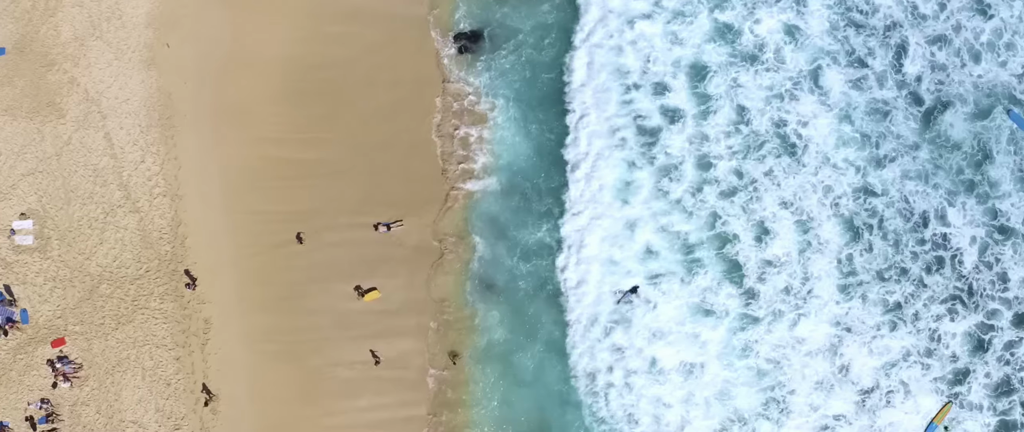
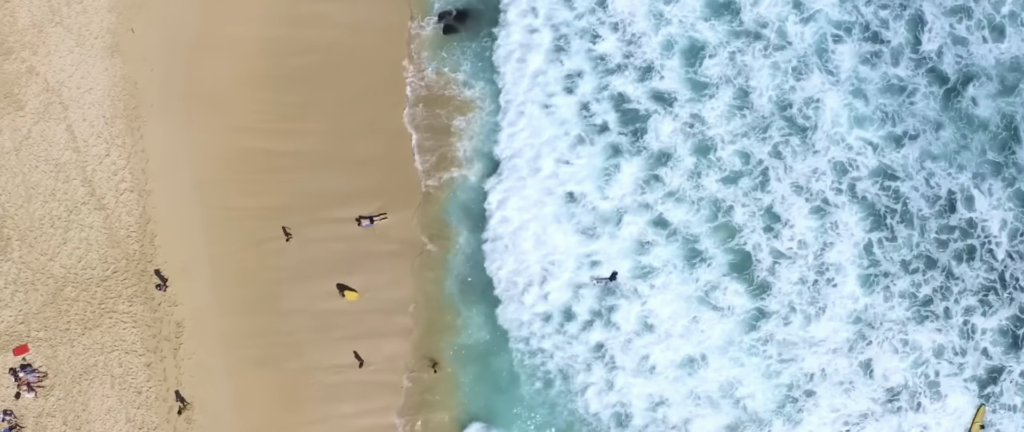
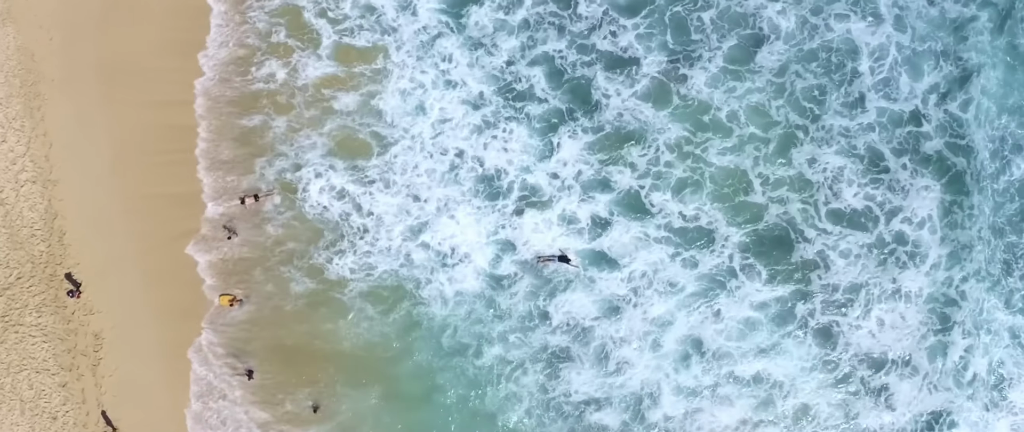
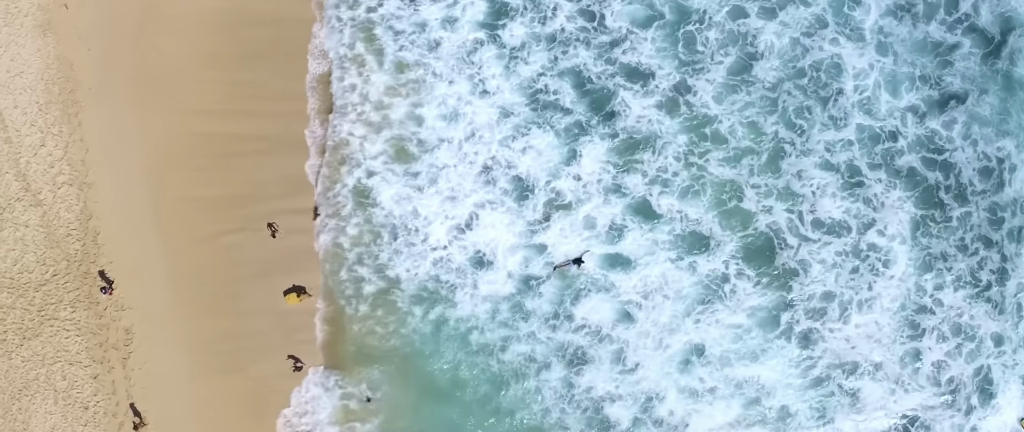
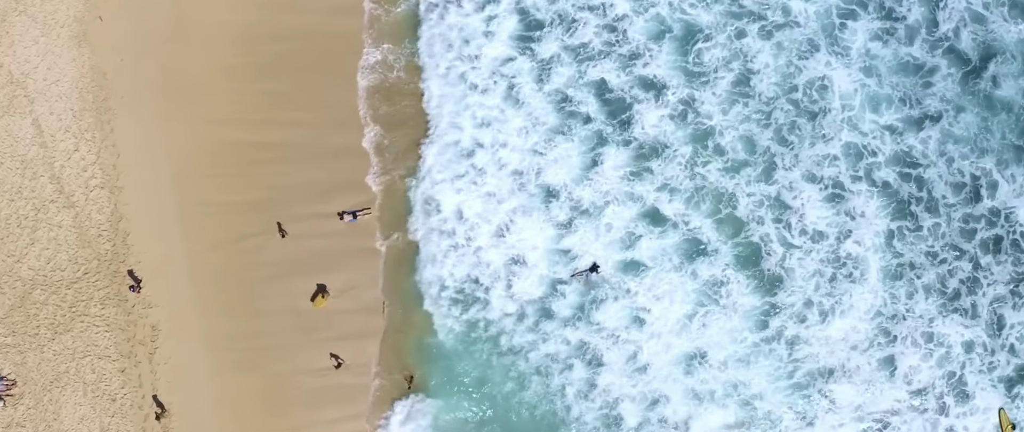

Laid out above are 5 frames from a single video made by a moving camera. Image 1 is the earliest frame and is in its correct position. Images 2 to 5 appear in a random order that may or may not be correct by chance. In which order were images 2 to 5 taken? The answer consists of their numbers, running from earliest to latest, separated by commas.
2, 5, 4, 3
